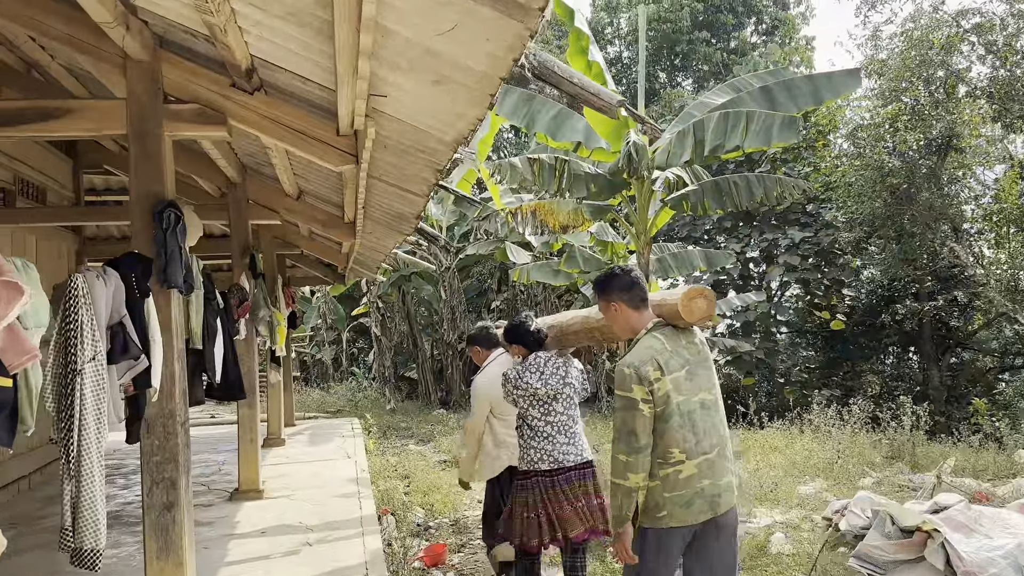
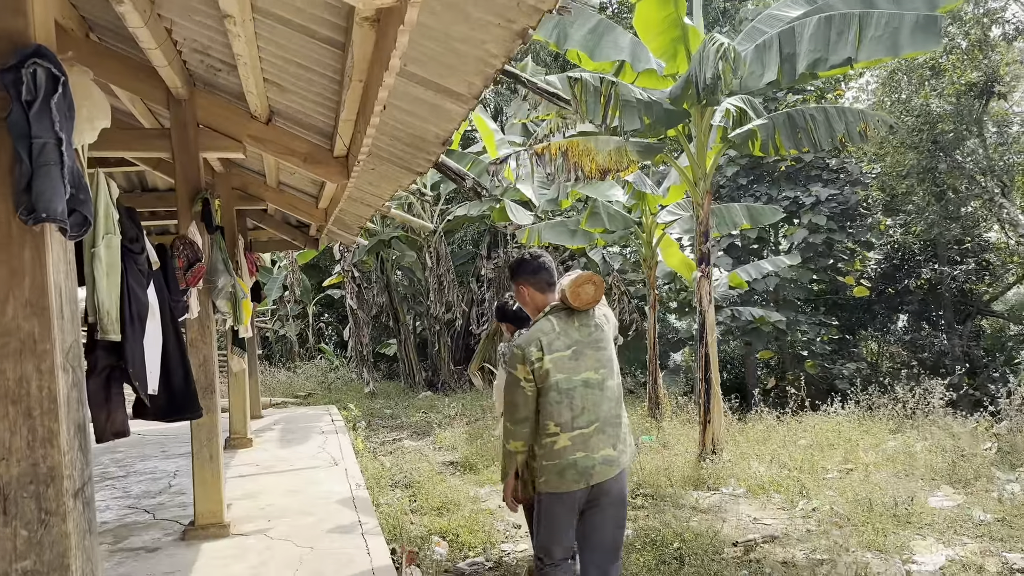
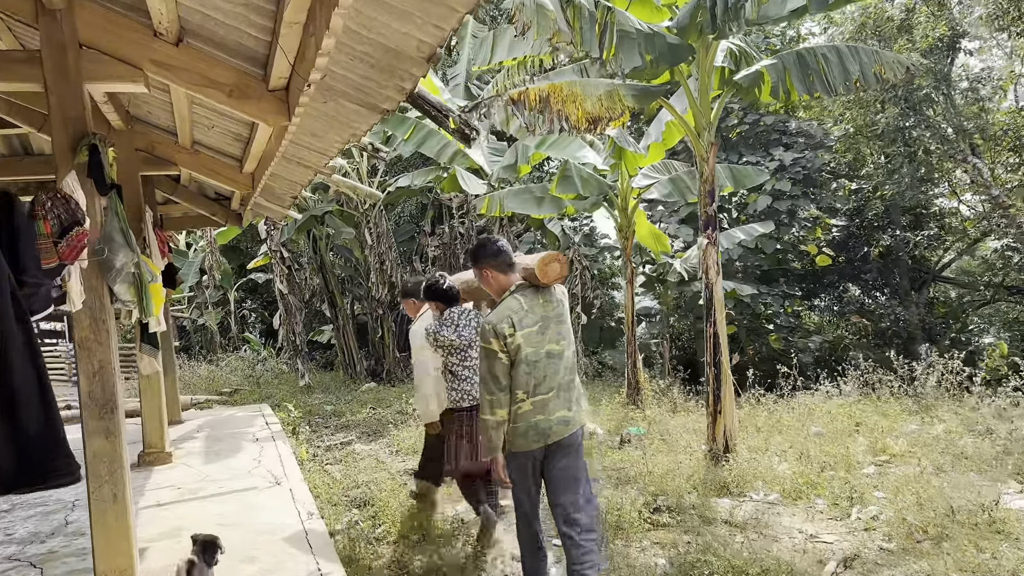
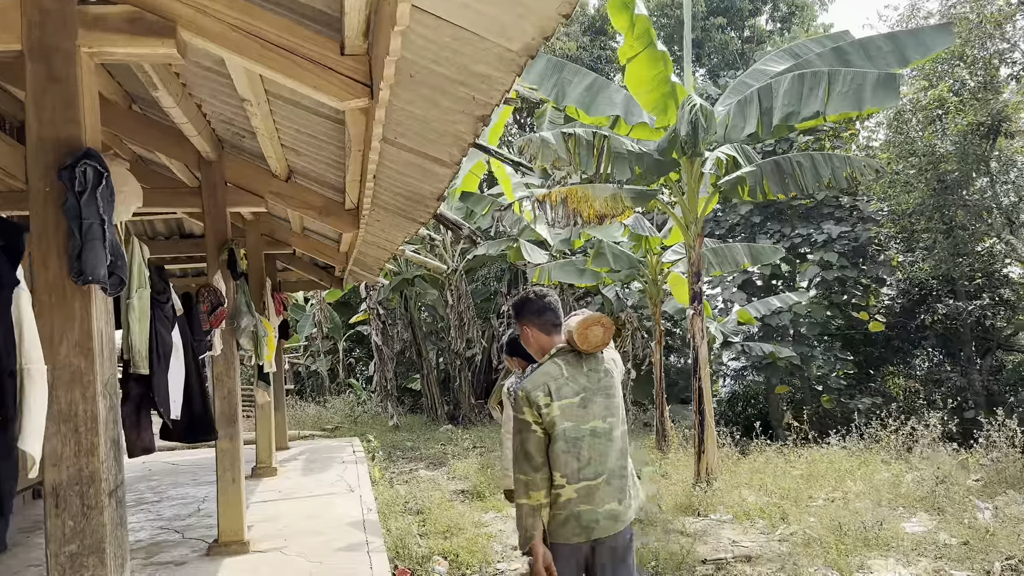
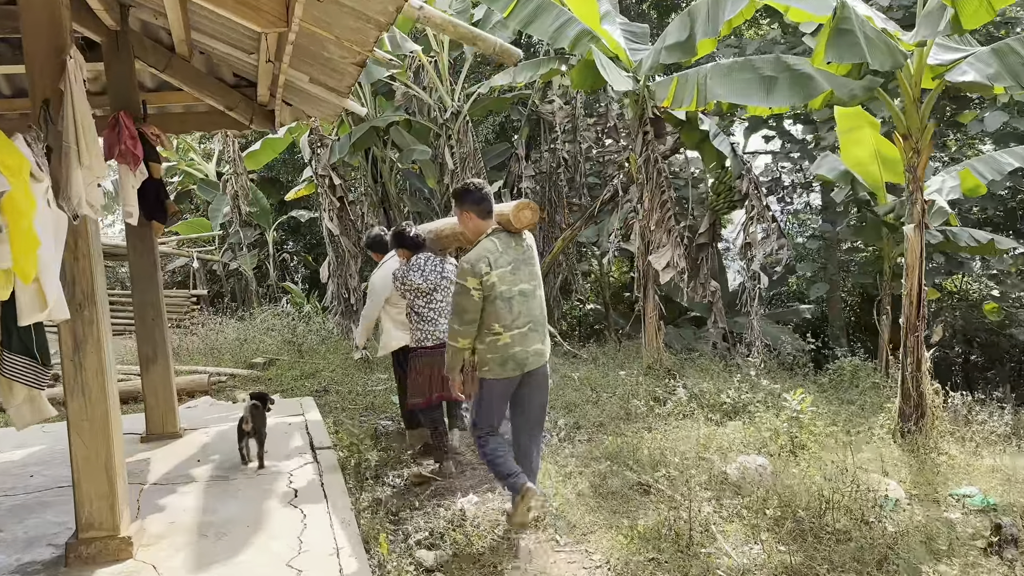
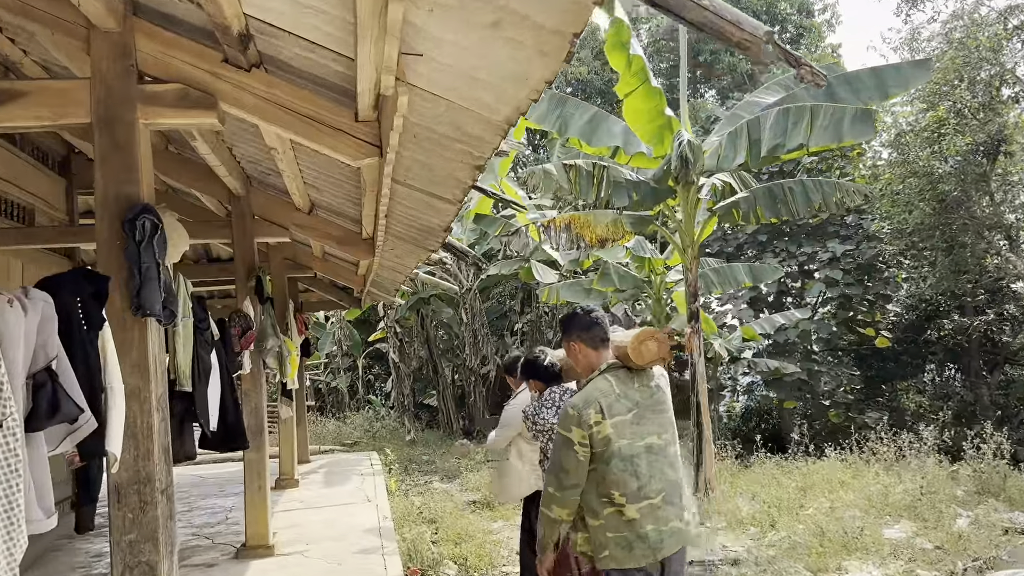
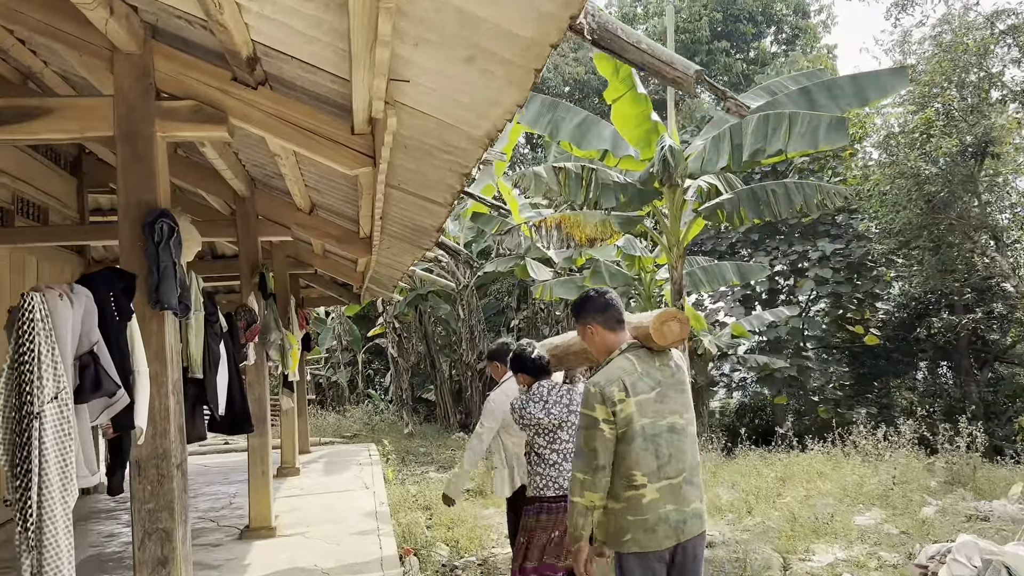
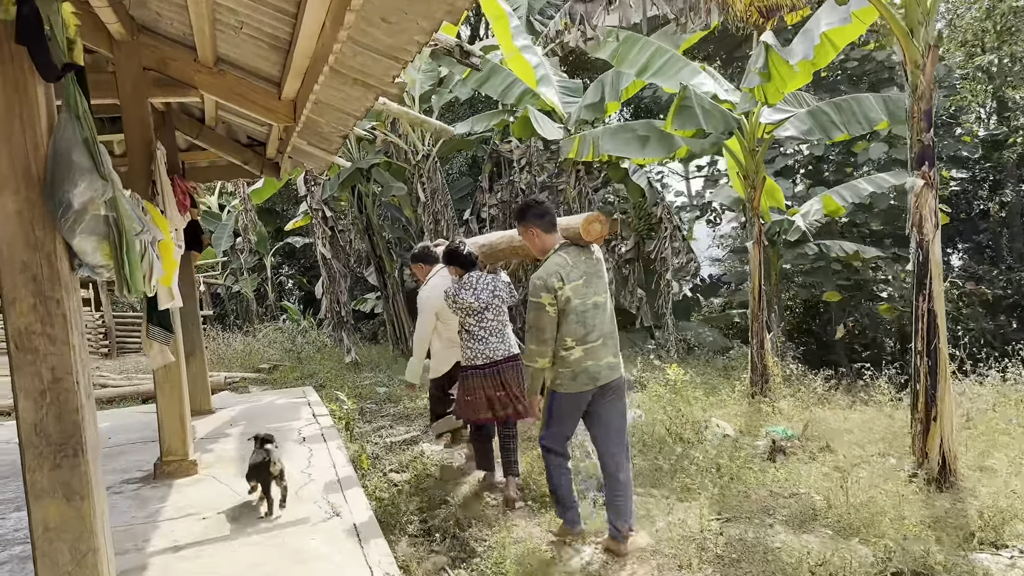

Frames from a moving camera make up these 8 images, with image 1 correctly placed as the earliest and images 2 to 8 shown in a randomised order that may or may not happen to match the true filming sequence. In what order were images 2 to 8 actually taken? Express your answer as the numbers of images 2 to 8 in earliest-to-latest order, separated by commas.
7, 6, 4, 2, 3, 8, 5
